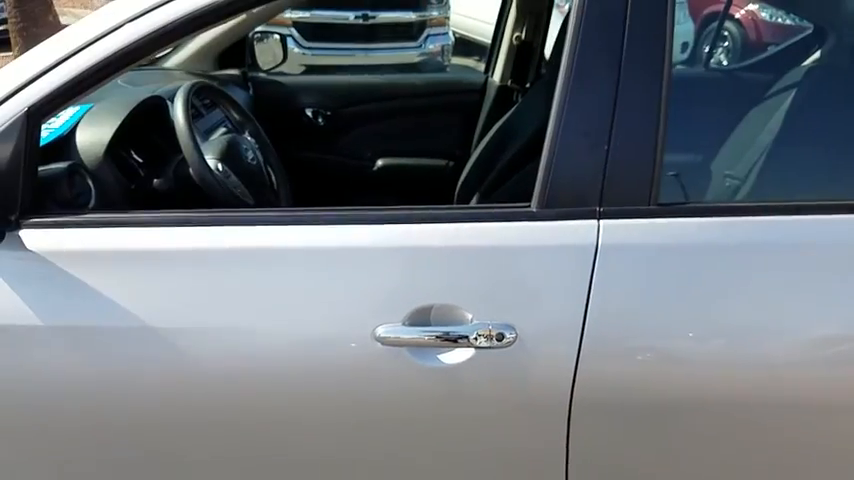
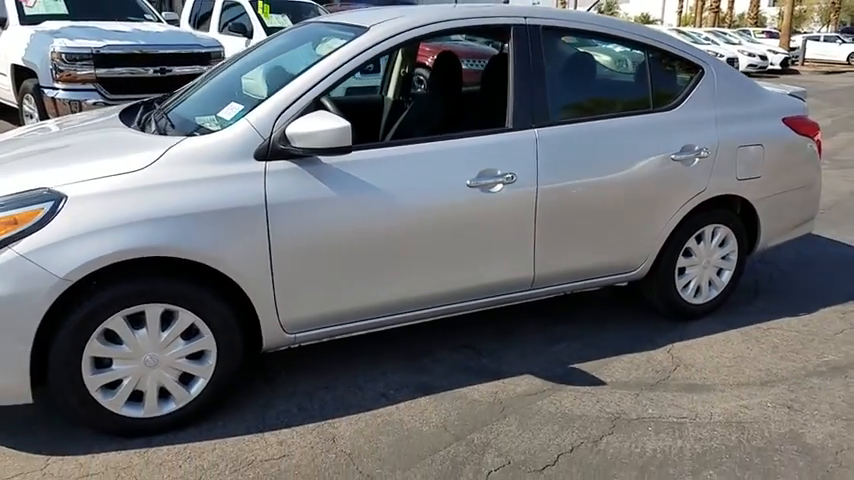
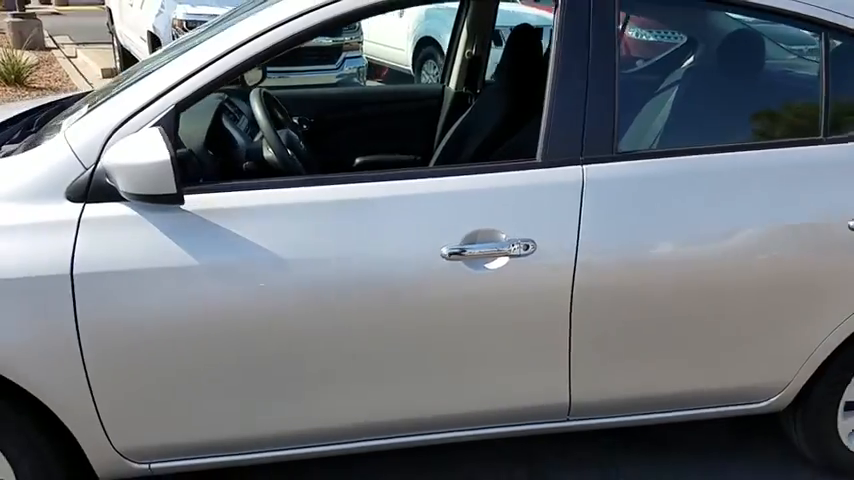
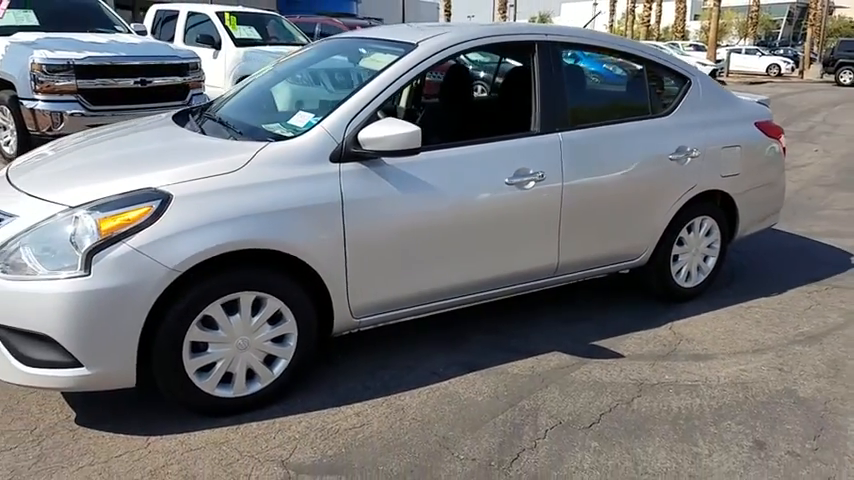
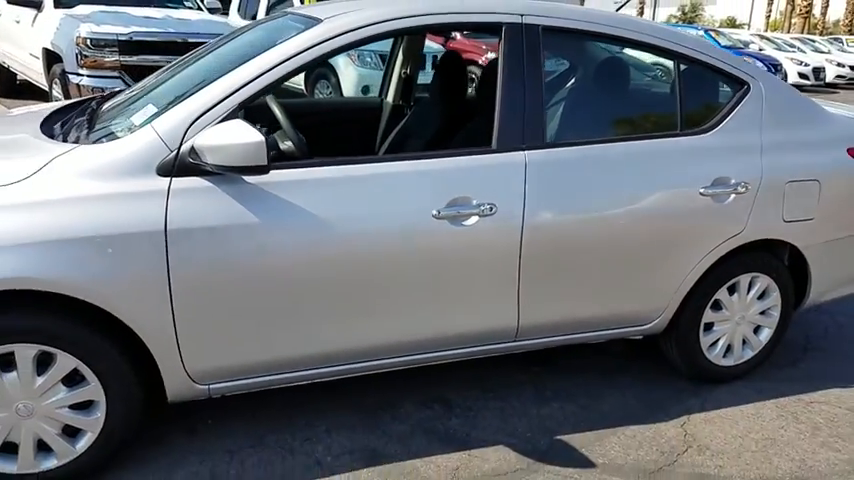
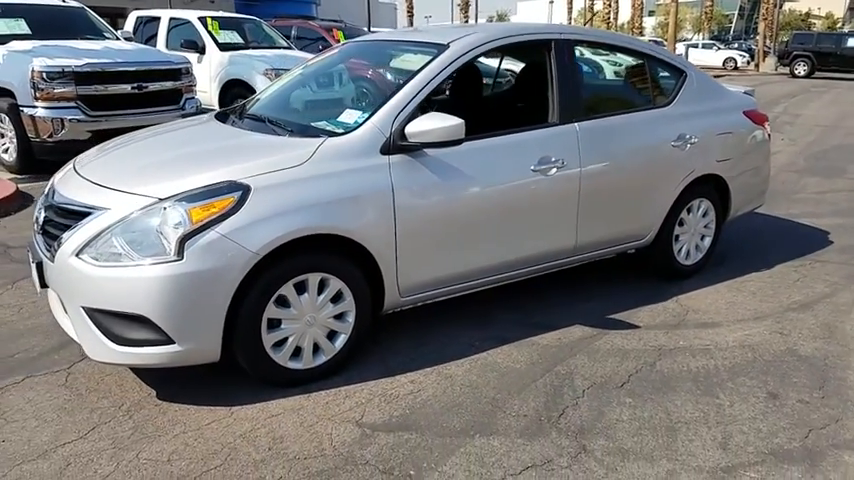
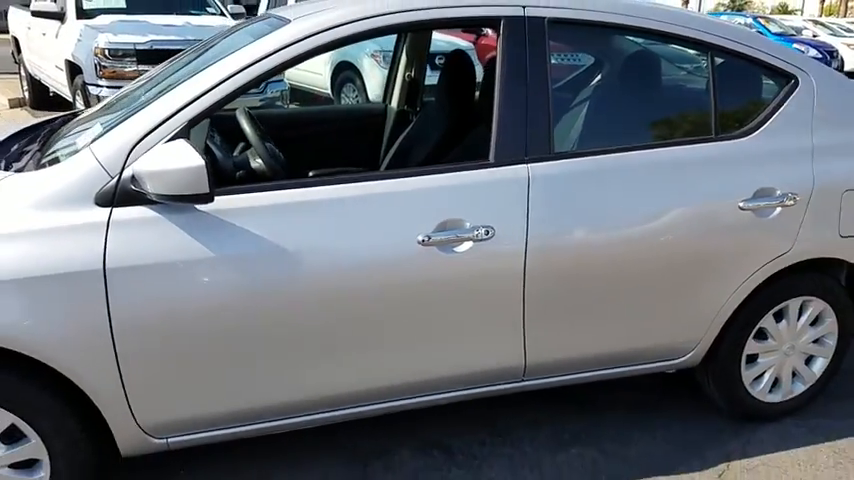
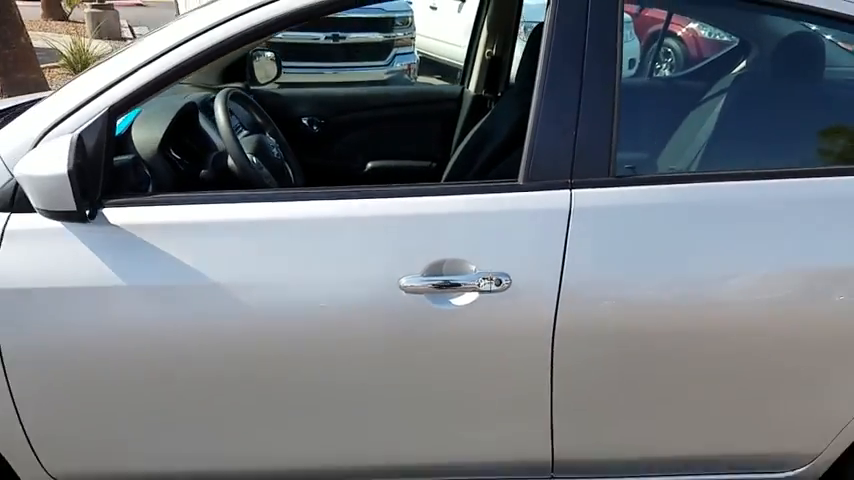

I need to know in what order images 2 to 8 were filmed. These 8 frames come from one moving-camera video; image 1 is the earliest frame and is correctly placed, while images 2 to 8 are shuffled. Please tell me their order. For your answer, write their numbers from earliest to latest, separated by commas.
8, 3, 7, 5, 2, 4, 6
